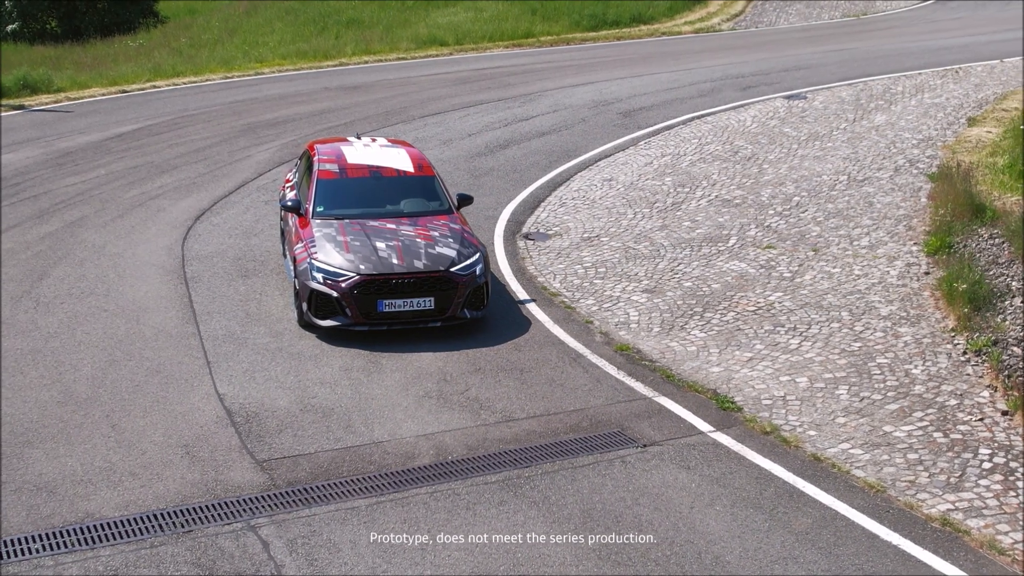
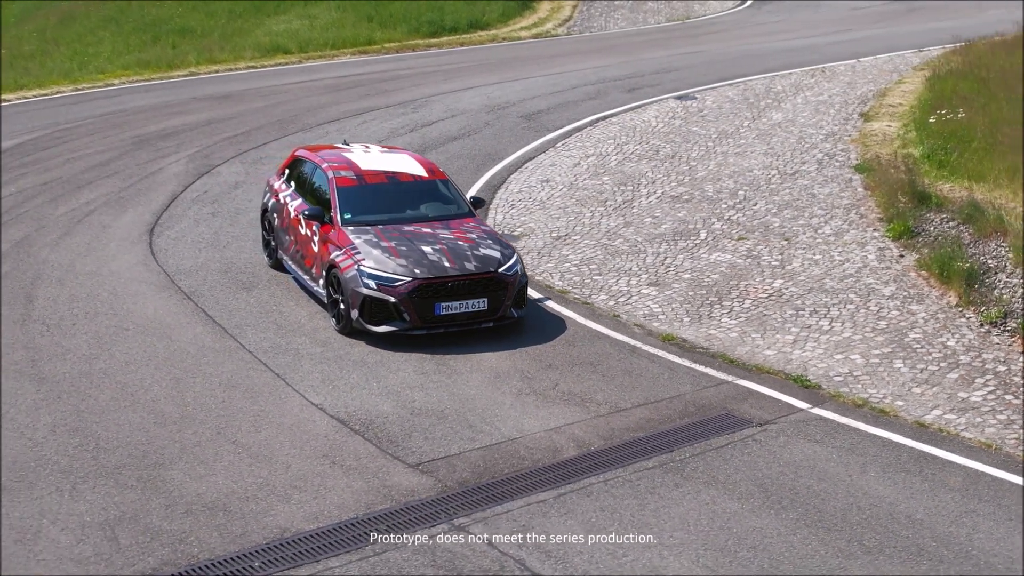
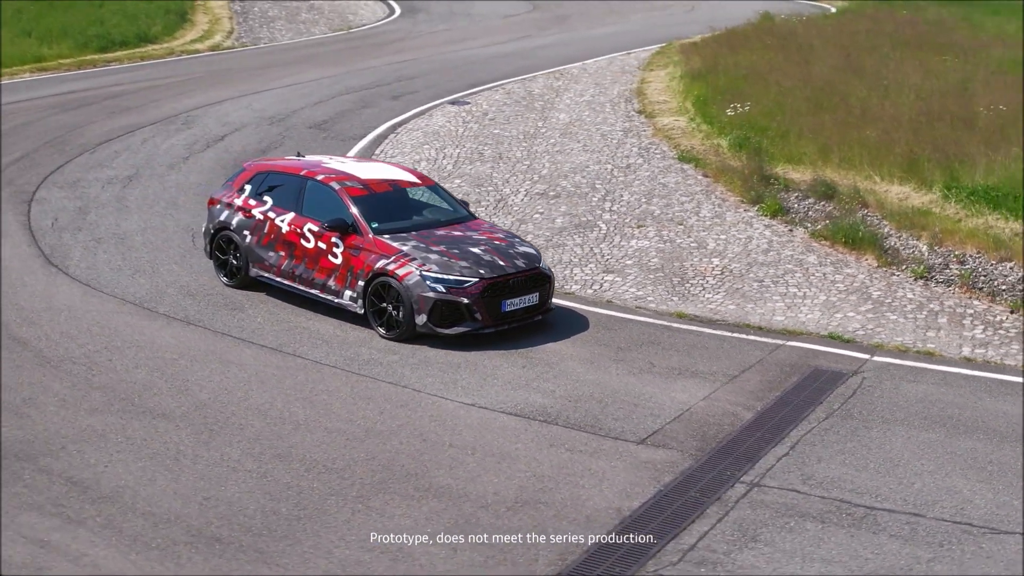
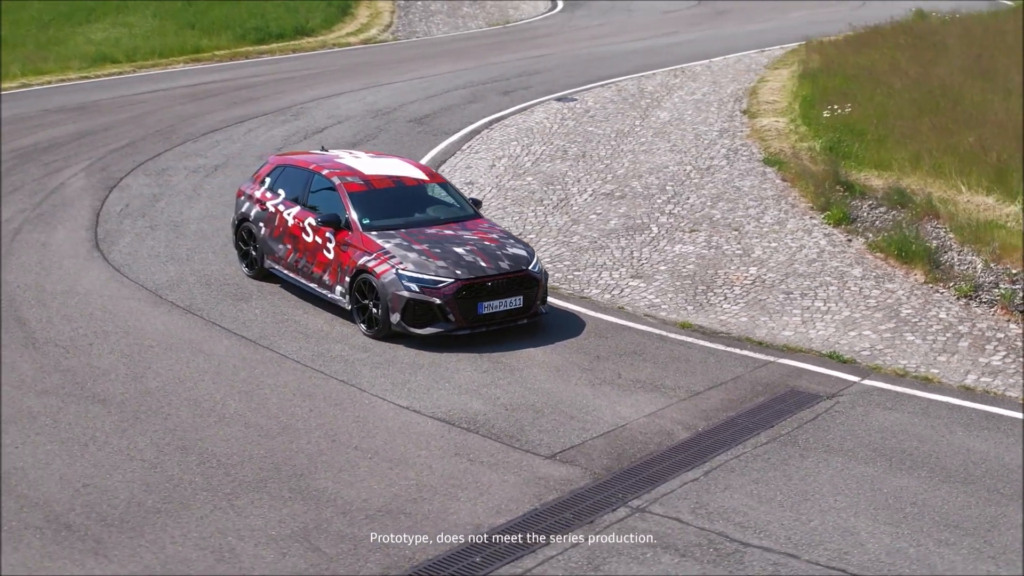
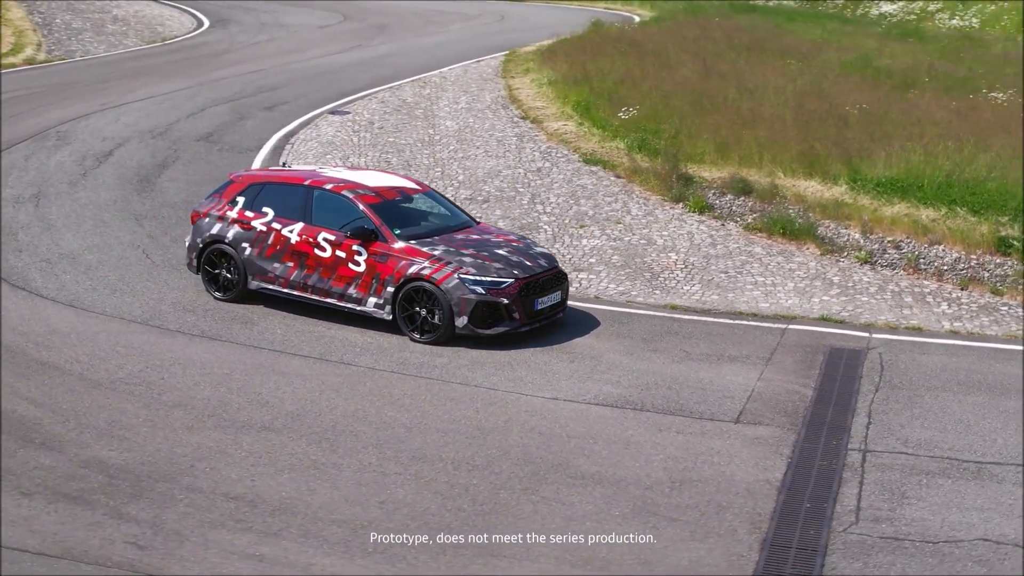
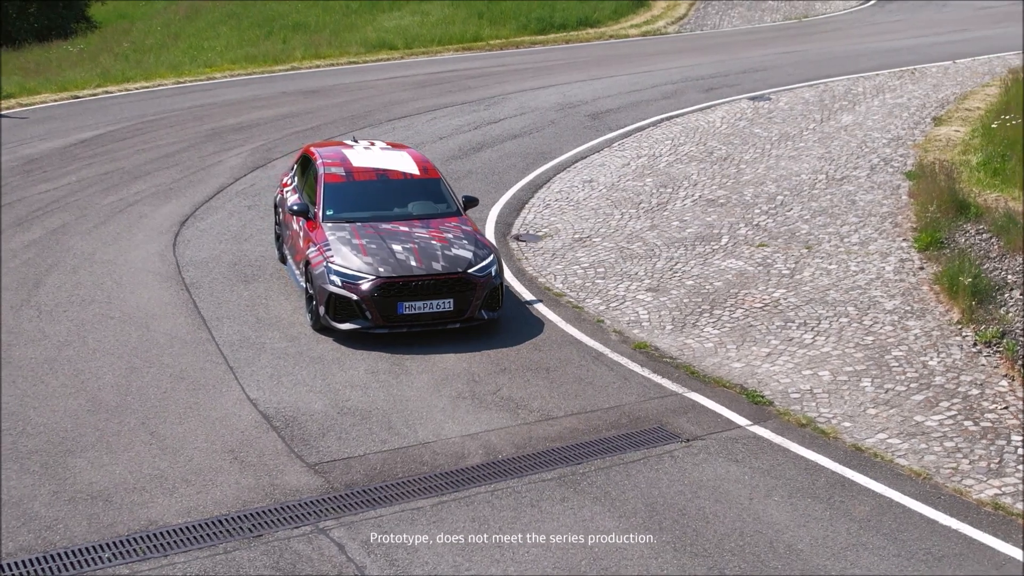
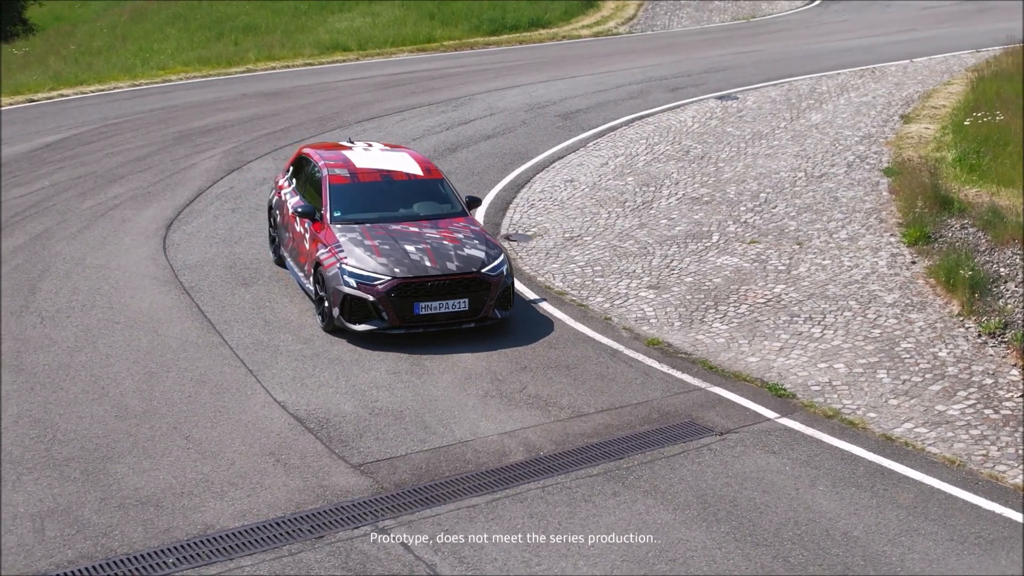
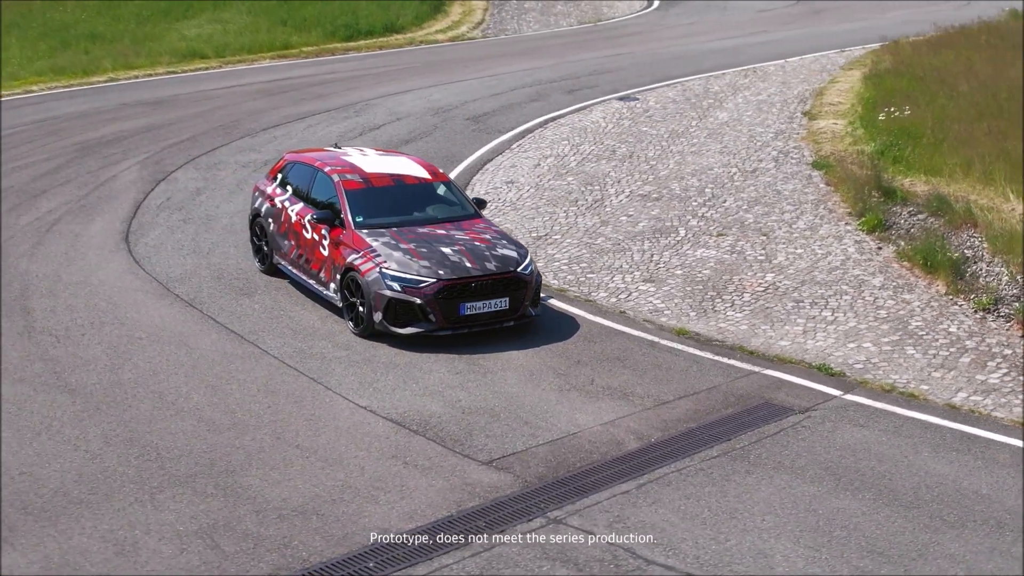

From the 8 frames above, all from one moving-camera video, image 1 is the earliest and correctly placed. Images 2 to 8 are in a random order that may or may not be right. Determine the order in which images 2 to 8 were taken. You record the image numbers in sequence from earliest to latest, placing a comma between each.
6, 7, 2, 8, 4, 3, 5
